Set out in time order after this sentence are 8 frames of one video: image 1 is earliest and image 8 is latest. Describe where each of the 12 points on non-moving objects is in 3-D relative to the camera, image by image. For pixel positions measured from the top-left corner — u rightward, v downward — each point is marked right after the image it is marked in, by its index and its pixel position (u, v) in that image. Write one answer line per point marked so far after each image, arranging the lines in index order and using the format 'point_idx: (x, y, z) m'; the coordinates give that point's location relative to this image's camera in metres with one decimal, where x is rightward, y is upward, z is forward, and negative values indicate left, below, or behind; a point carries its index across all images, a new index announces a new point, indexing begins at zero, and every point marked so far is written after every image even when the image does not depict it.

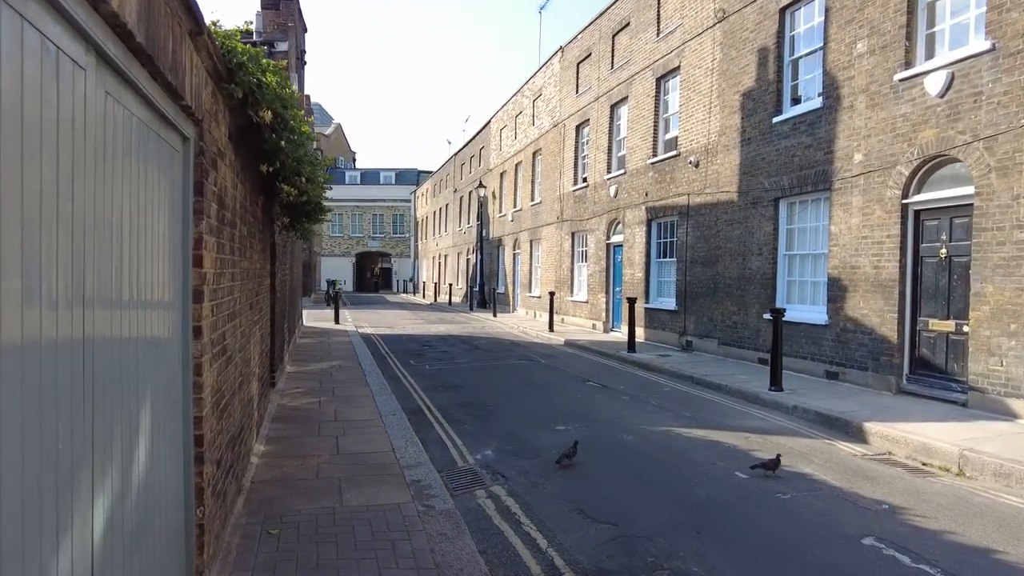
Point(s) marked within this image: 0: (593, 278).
0: (+2.3, +0.3, +18.4) m
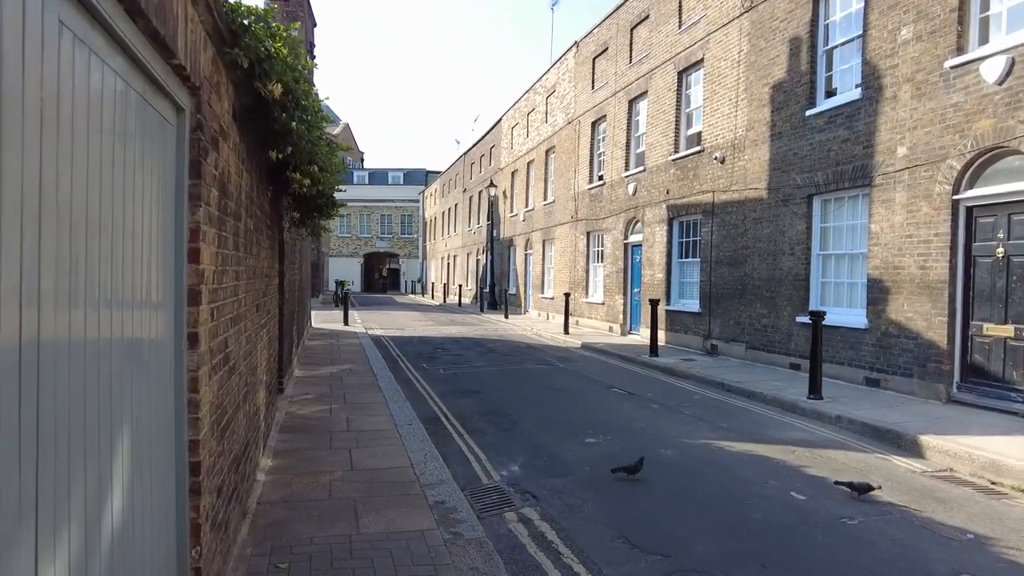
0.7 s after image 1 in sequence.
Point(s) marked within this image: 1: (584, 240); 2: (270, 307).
0: (+2.6, +0.2, +17.8) m
1: (+2.1, +1.4, +19.7) m
2: (-2.4, -0.2, +6.6) m
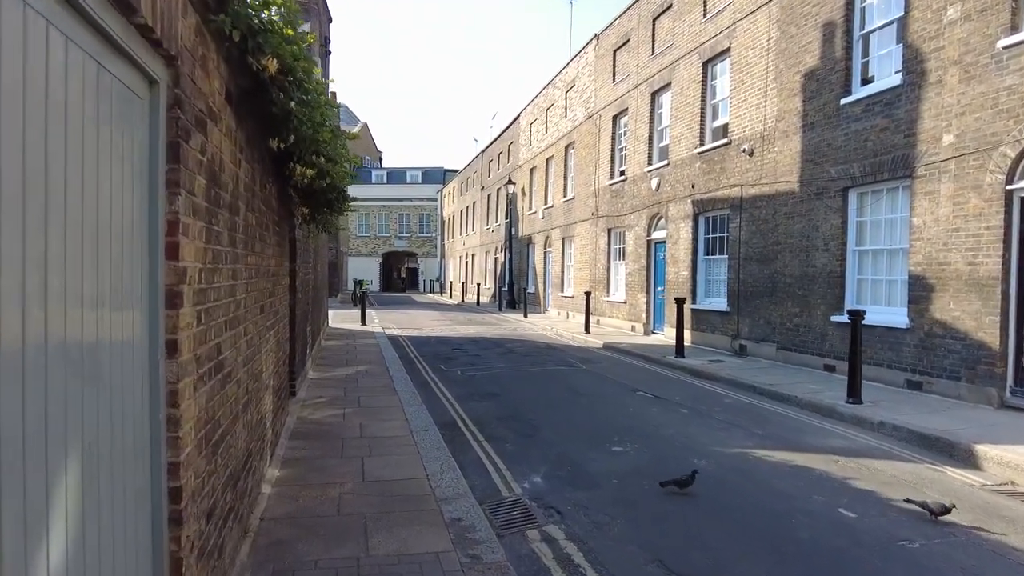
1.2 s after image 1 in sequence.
0: (+3.2, +0.3, +17.3) m
1: (+2.7, +1.5, +19.2) m
2: (-2.2, -0.2, +6.3) m
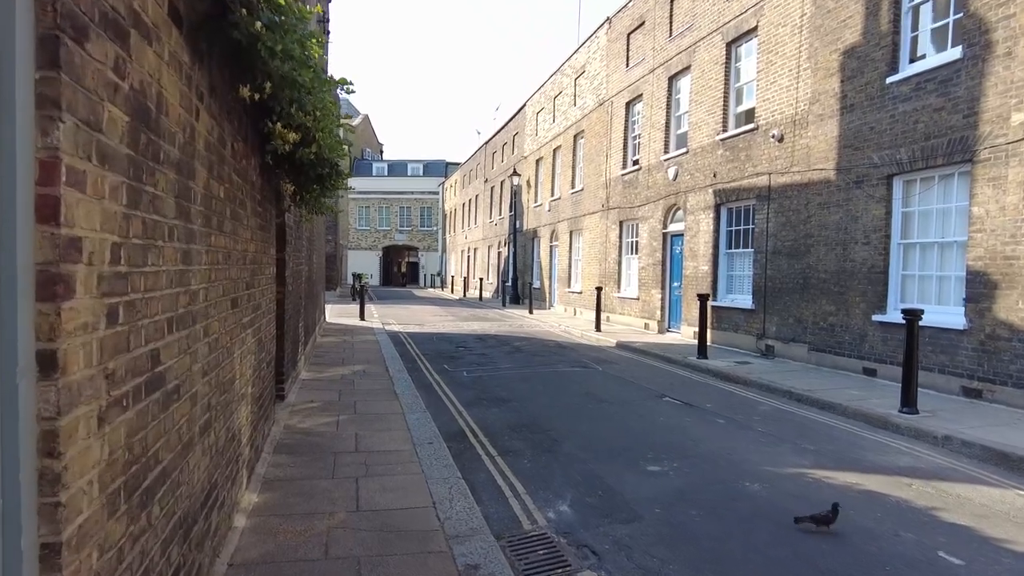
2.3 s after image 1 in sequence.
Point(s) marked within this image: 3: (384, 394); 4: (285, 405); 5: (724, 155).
0: (+3.3, +0.4, +16.4) m
1: (+2.9, +1.6, +18.3) m
2: (-2.1, -0.1, +5.4) m
3: (-1.6, -1.3, +8.3) m
4: (-2.6, -1.3, +7.4) m
5: (+4.3, +2.7, +13.4) m
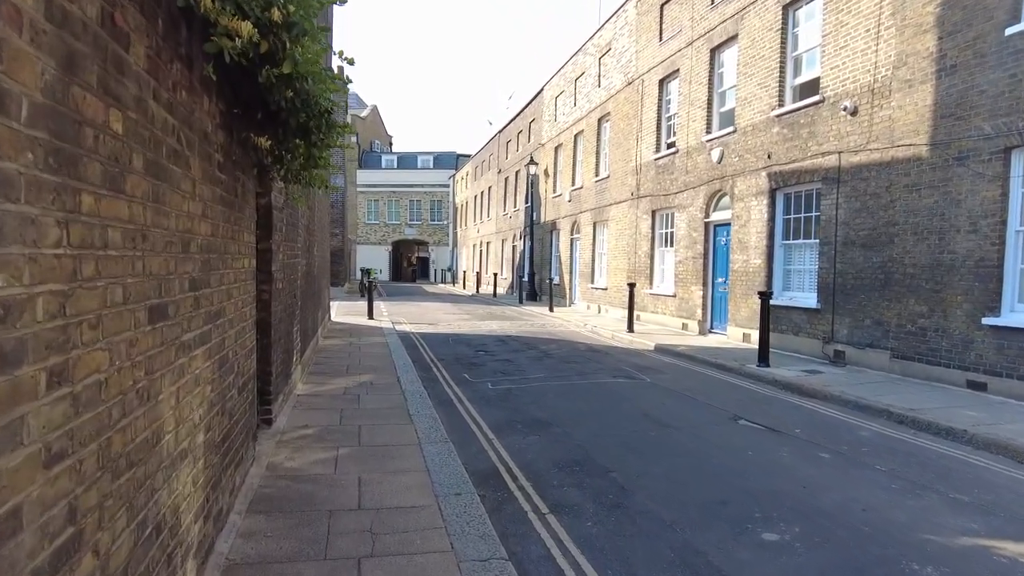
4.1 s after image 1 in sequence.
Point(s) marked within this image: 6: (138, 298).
0: (+3.9, +0.5, +14.8) m
1: (+3.4, +1.7, +16.7) m
2: (-1.7, -0.1, +3.8) m
3: (-1.2, -1.3, +6.8) m
4: (-2.2, -1.3, +5.9) m
5: (+4.8, +2.8, +11.8) m
6: (-1.3, 0.0, +2.3) m
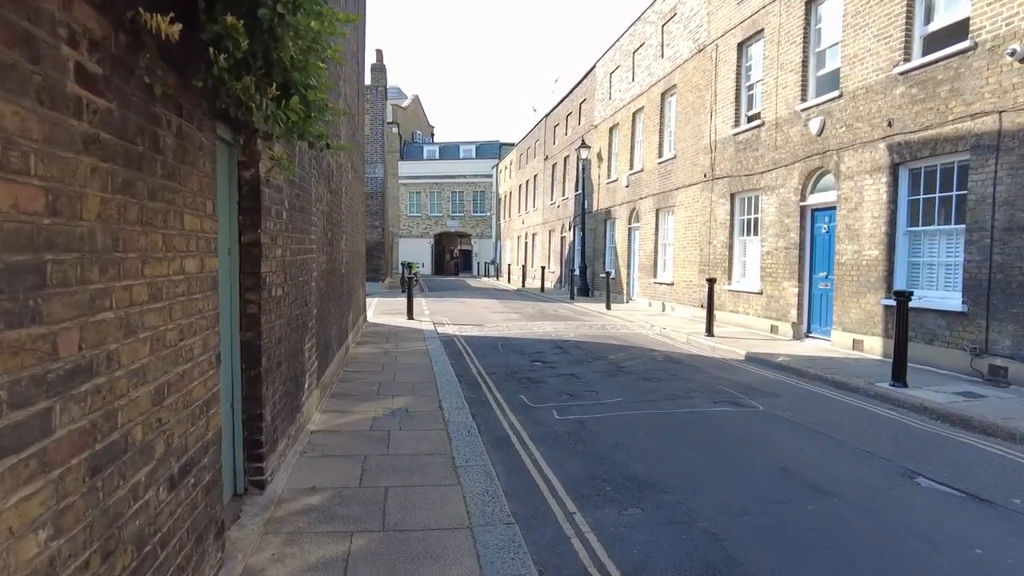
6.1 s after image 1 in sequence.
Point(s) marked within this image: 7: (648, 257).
0: (+5.0, +0.6, +12.6) m
1: (+4.7, +1.8, +14.5) m
2: (-1.2, -0.2, +2.0) m
3: (-0.6, -1.4, +4.9) m
4: (-1.6, -1.4, +4.1) m
5: (+5.7, +2.8, +9.5) m
6: (-1.0, -0.1, +0.5) m
7: (+3.9, +0.9, +18.9) m
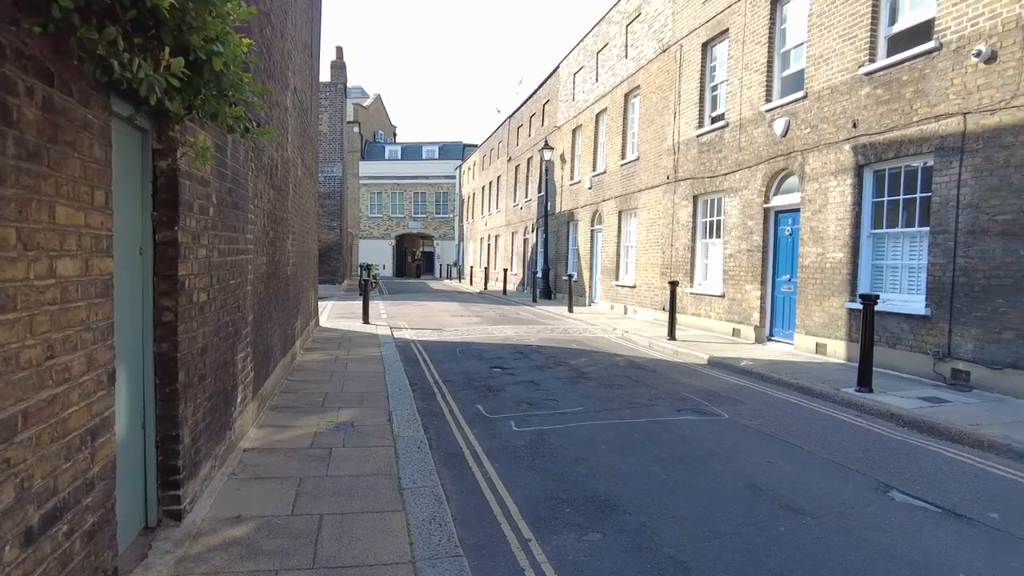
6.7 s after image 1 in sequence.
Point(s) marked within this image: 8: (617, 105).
0: (+4.2, +0.5, +12.5) m
1: (+3.8, +1.7, +14.3) m
2: (-1.4, -0.2, +1.5) m
3: (-0.9, -1.4, +4.5) m
4: (-1.9, -1.4, +3.6) m
5: (+5.1, +2.8, +9.4) m
6: (-1.1, -0.2, 0.0) m
7: (+2.8, +0.8, +18.7) m
8: (+2.9, +5.1, +18.4) m
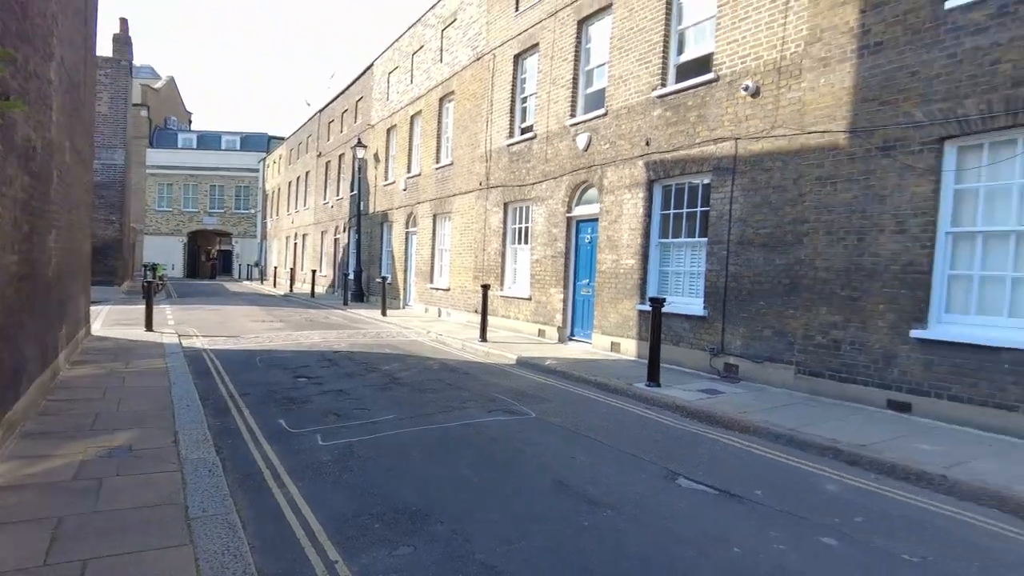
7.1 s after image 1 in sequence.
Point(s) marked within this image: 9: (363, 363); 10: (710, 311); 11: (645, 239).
0: (+0.6, +0.4, +13.0) m
1: (-0.3, +1.7, +14.7) m
2: (-1.8, -0.2, +1.0) m
3: (-2.1, -1.4, +4.0) m
4: (-2.8, -1.4, +2.9) m
5: (+2.3, +2.7, +10.3) m
6: (-1.0, -0.2, -0.4) m
7: (-2.4, +0.7, +18.6) m
8: (-2.3, +5.0, +18.4) m
9: (-2.3, -1.1, +10.2) m
10: (+2.8, -0.3, +9.3) m
11: (+2.1, +0.8, +10.5) m
